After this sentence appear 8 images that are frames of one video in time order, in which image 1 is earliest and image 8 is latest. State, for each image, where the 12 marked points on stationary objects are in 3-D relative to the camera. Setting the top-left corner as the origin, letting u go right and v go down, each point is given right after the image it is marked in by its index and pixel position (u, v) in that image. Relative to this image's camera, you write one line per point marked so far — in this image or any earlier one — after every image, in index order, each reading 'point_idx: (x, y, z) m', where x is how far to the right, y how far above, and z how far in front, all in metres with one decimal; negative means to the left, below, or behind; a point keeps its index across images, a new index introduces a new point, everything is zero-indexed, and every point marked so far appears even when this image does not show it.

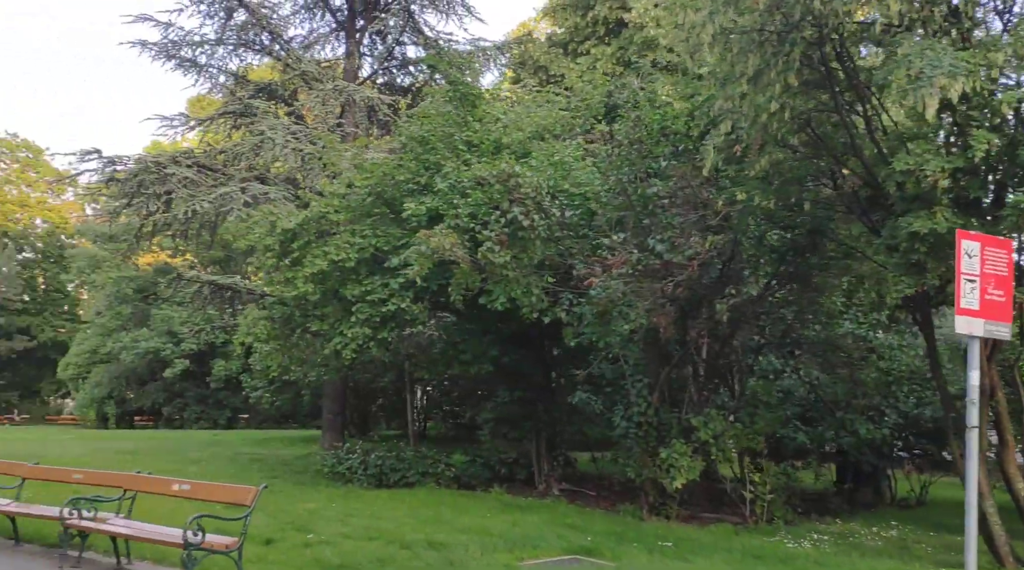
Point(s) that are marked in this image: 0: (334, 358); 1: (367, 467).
0: (-2.8, -1.1, +13.9) m
1: (-2.2, -2.8, +13.3) m
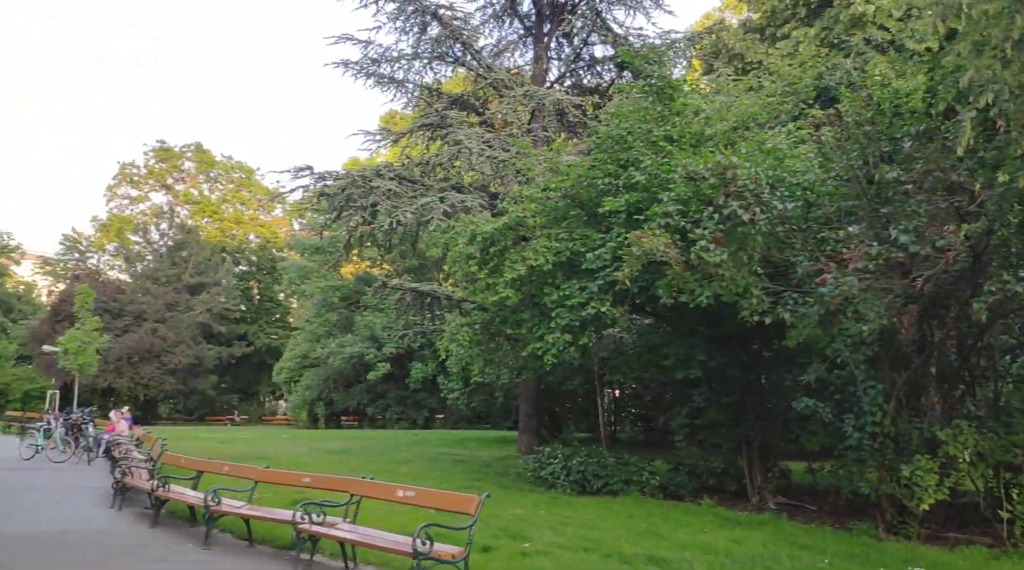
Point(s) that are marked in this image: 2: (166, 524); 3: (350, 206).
0: (+0.4, -1.2, +13.8) m
1: (+0.9, -2.8, +13.2) m
2: (-3.8, -2.6, +9.6) m
3: (-2.9, +1.4, +15.4) m
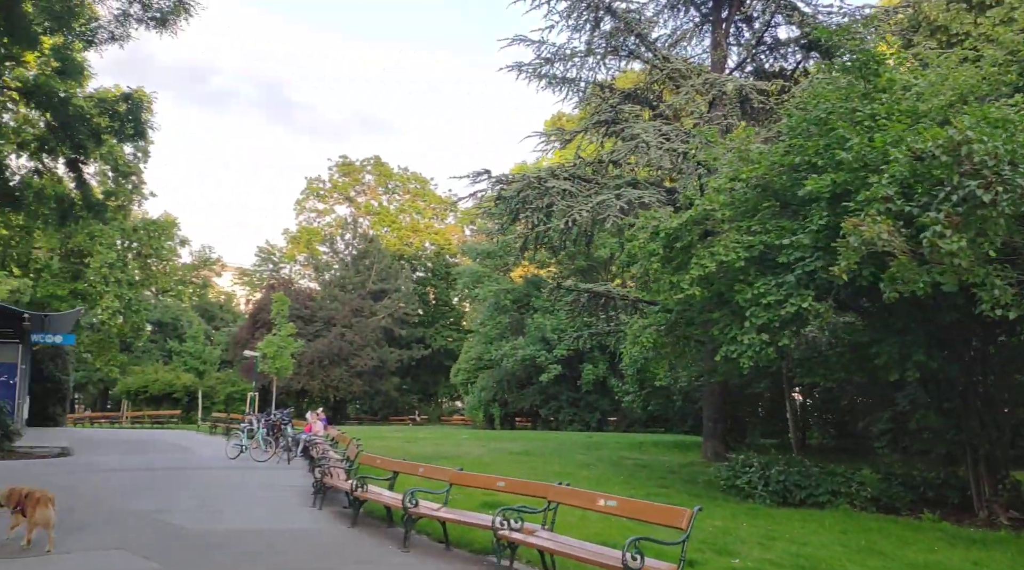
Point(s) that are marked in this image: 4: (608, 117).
0: (+3.2, -1.2, +13.1) m
1: (+3.6, -2.8, +12.4) m
2: (-1.6, -2.7, +9.8) m
3: (+0.3, +1.4, +15.3) m
4: (+1.9, +3.3, +17.2) m
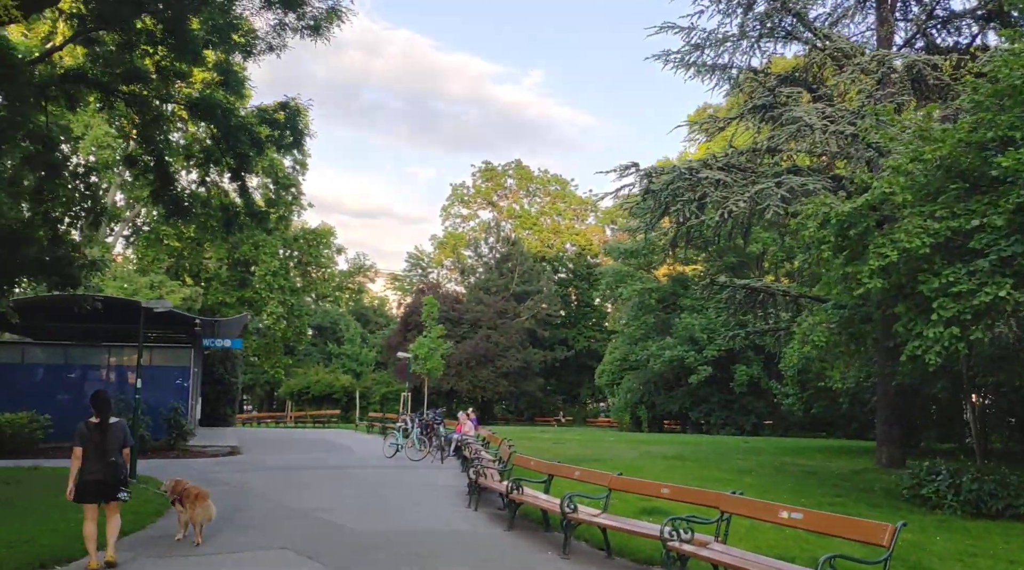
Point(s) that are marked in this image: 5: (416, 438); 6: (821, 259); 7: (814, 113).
0: (+5.4, -1.1, +12.0) m
1: (+5.7, -2.6, +11.2) m
2: (+0.1, -2.6, +9.5) m
3: (+2.8, +1.4, +14.7) m
4: (+4.7, +3.4, +16.3) m
5: (-2.0, -3.3, +19.1) m
6: (+4.2, +0.4, +12.1) m
7: (+5.0, +2.8, +14.6) m
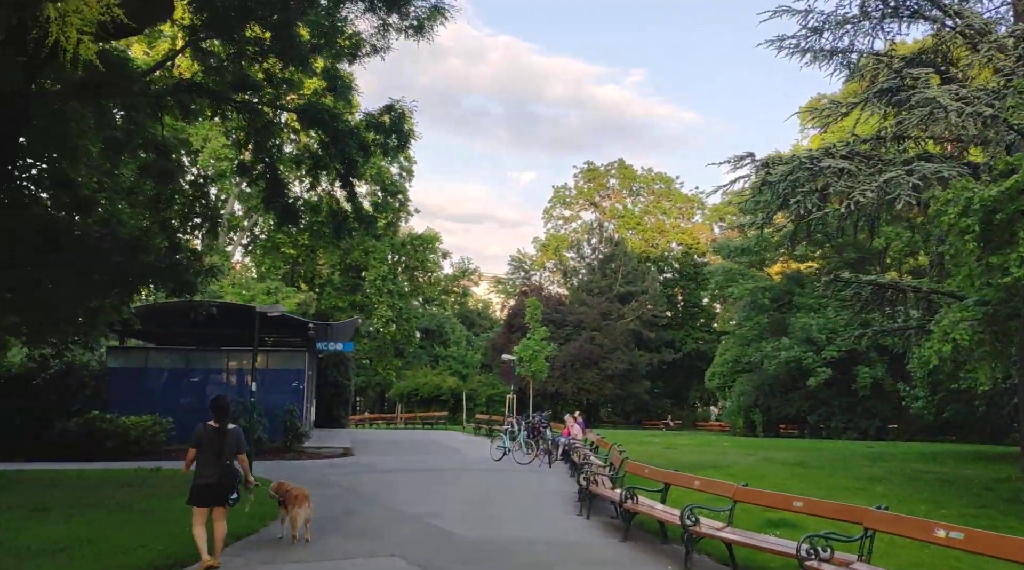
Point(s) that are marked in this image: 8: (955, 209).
0: (+6.8, -1.0, +10.9) m
1: (+7.1, -2.5, +10.1) m
2: (+1.3, -2.6, +9.1) m
3: (+4.5, +1.5, +13.9) m
4: (+6.6, +3.5, +15.3) m
5: (+0.3, -3.4, +18.8) m
6: (+5.6, +0.4, +11.1) m
7: (+6.7, +2.9, +13.6) m
8: (+5.6, +0.9, +11.1) m
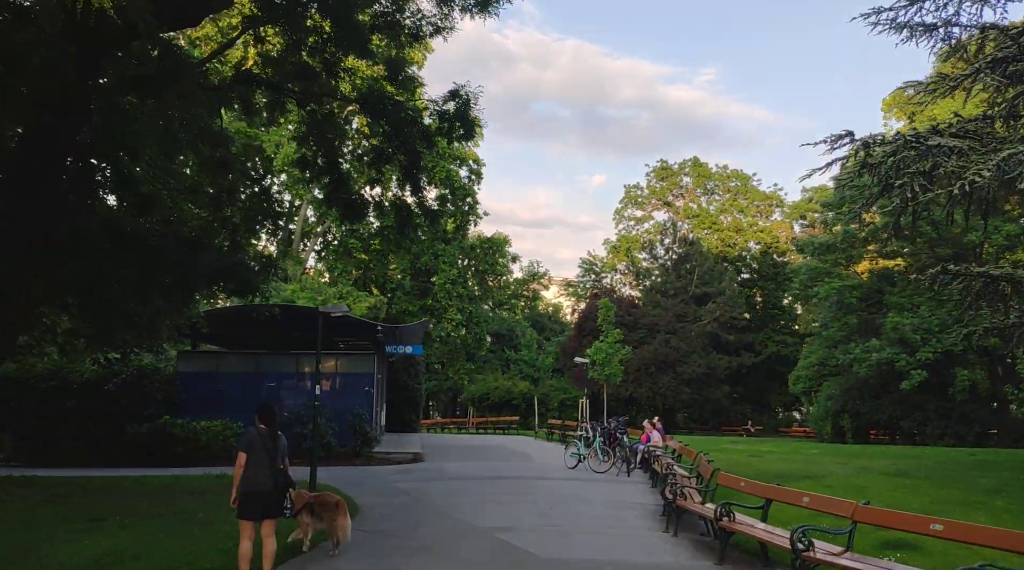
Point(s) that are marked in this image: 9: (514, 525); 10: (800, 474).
0: (+7.7, -0.8, +9.5) m
1: (+7.9, -2.4, +8.6) m
2: (+2.0, -2.5, +8.0) m
3: (+5.6, +1.6, +12.6) m
4: (+7.7, +3.6, +13.9) m
5: (+1.8, -3.3, +17.8) m
6: (+6.5, +0.6, +9.8) m
7: (+7.7, +3.1, +12.1) m
8: (+6.4, +1.1, +9.7) m
9: (0.0, -2.9, +10.6) m
10: (+5.4, -3.6, +16.6) m
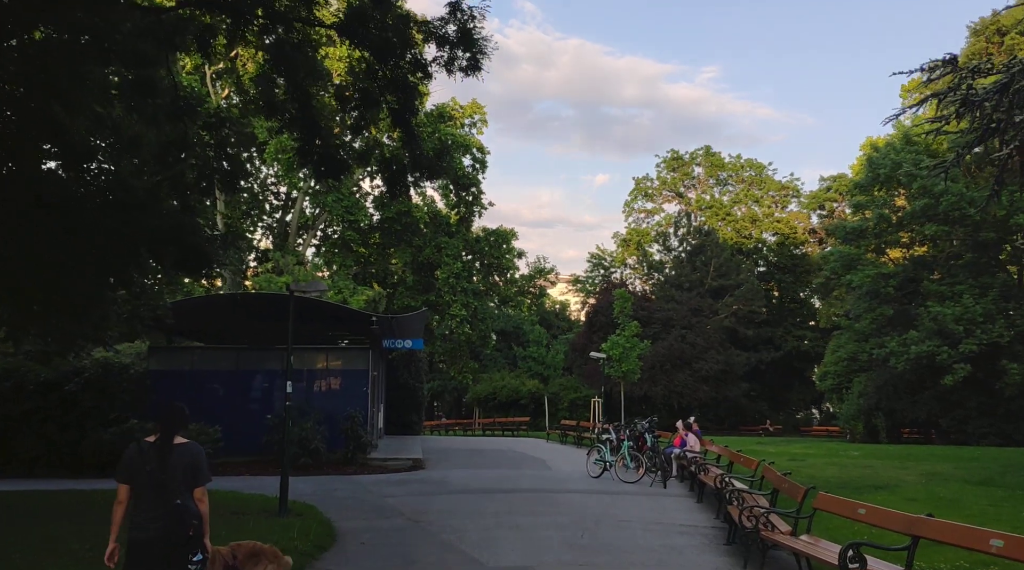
0: (+7.8, -0.4, +7.0) m
1: (+8.1, -2.0, +6.1) m
2: (+2.2, -2.2, +5.6) m
3: (+5.8, +2.0, +10.1) m
4: (+7.9, +4.0, +11.4) m
5: (+2.1, -3.0, +15.4) m
6: (+6.7, +0.9, +7.3) m
7: (+7.9, +3.5, +9.6) m
8: (+6.6, +1.5, +7.3) m
9: (+0.2, -2.5, +8.1) m
10: (+5.6, -3.2, +14.1) m
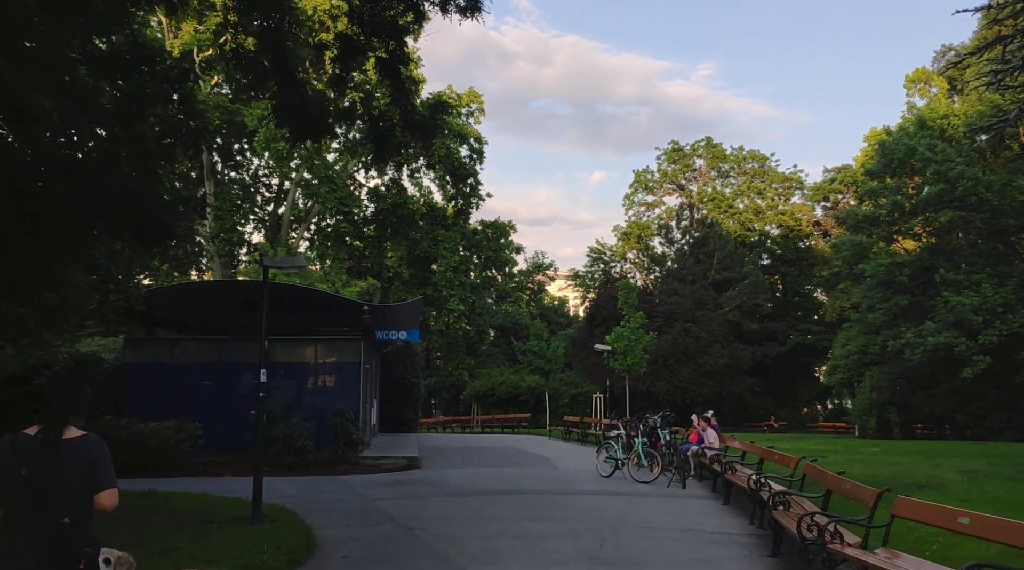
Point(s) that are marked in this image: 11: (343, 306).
0: (+7.9, -0.1, +5.8) m
1: (+8.1, -1.7, +4.9) m
2: (+2.3, -1.9, +4.3) m
3: (+5.8, +2.3, +8.9) m
4: (+7.9, +4.3, +10.1) m
5: (+2.1, -2.7, +14.1) m
6: (+6.7, +1.2, +6.0) m
7: (+7.9, +3.8, +8.4) m
8: (+6.6, +1.8, +6.0) m
9: (+0.3, -2.2, +6.9) m
10: (+5.7, -2.9, +12.8) m
11: (-3.7, -0.5, +19.1) m
